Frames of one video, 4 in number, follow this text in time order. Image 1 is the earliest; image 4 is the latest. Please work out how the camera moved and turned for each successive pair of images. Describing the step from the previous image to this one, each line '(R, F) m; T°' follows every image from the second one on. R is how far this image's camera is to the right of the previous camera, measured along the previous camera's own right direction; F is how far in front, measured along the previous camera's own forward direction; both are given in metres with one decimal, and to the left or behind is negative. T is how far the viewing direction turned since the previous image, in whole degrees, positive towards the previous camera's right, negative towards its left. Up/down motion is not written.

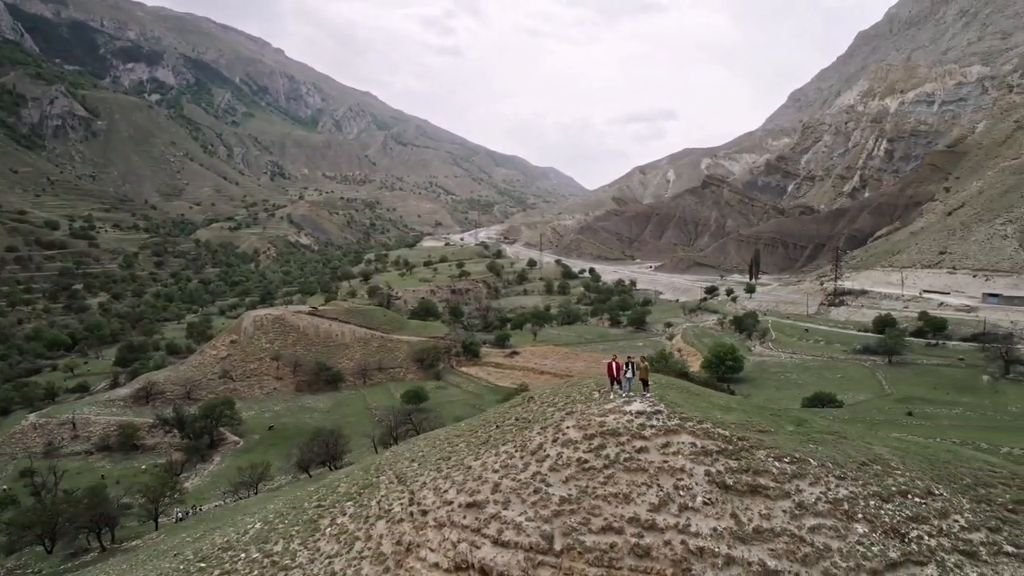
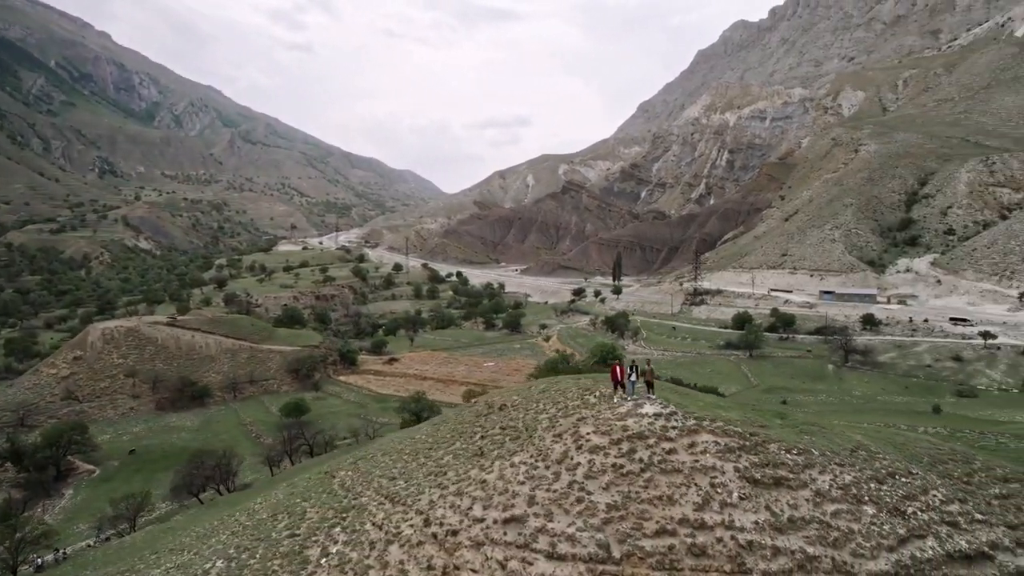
(-3.8, +0.7) m; +13°
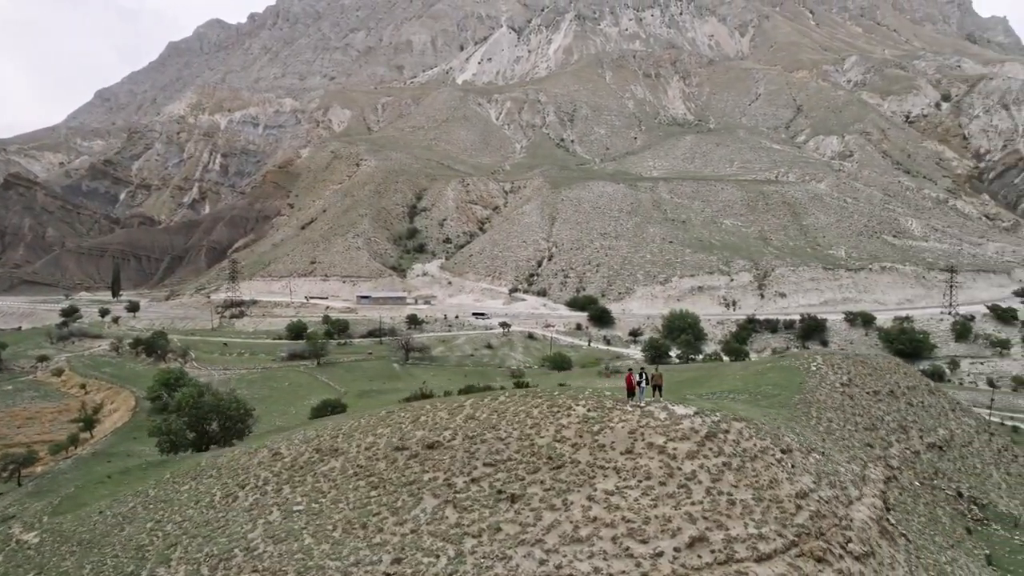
(-12.0, +6.7) m; +45°
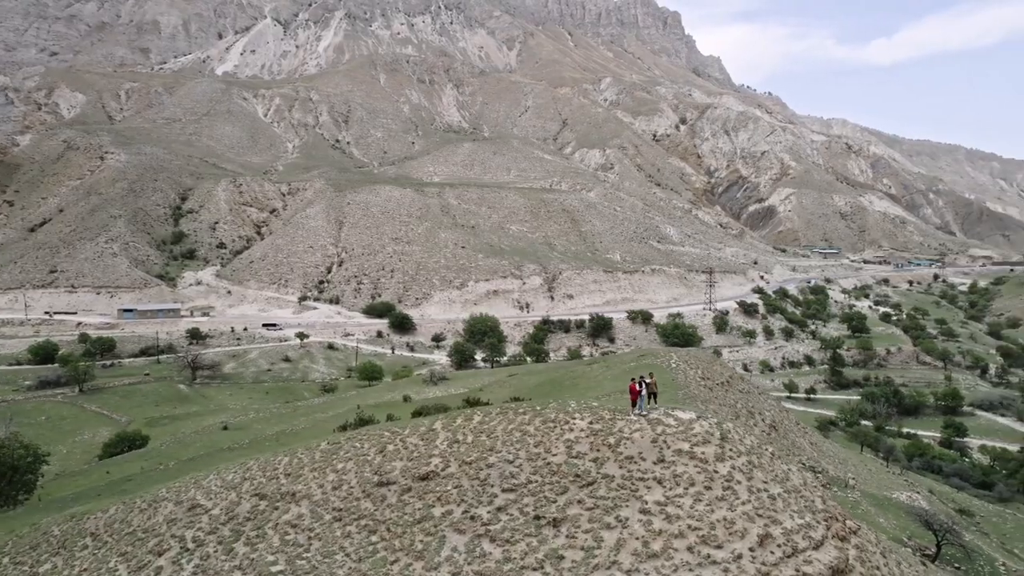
(-6.2, +2.1) m; +21°
